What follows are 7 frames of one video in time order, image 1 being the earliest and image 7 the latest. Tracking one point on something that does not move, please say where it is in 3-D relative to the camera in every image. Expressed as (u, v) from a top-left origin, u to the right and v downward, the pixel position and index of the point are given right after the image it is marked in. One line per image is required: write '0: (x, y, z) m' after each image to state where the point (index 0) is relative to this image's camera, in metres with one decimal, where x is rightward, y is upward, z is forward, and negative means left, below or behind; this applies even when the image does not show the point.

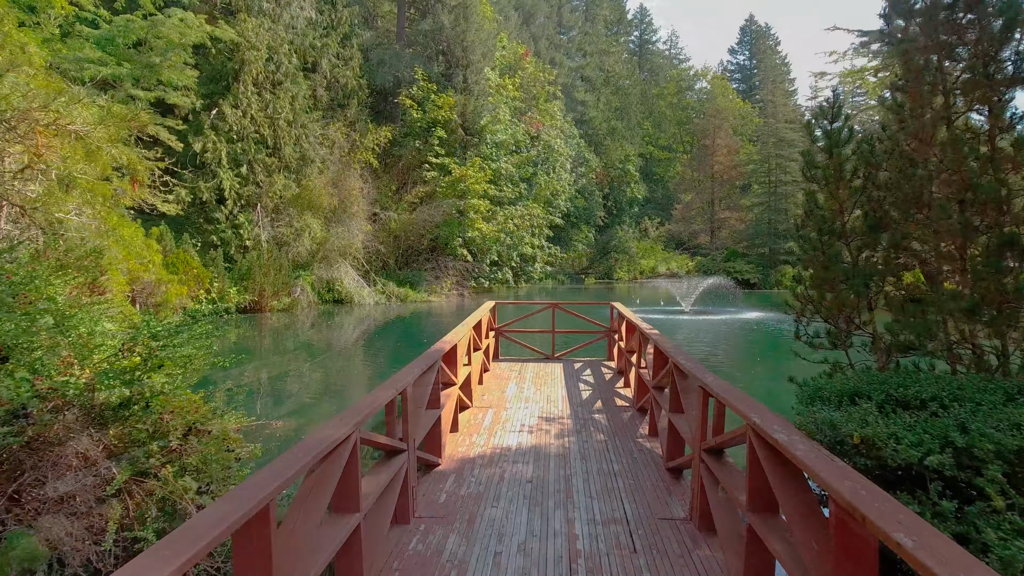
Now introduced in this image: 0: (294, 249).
0: (-5.6, +1.0, +16.6) m
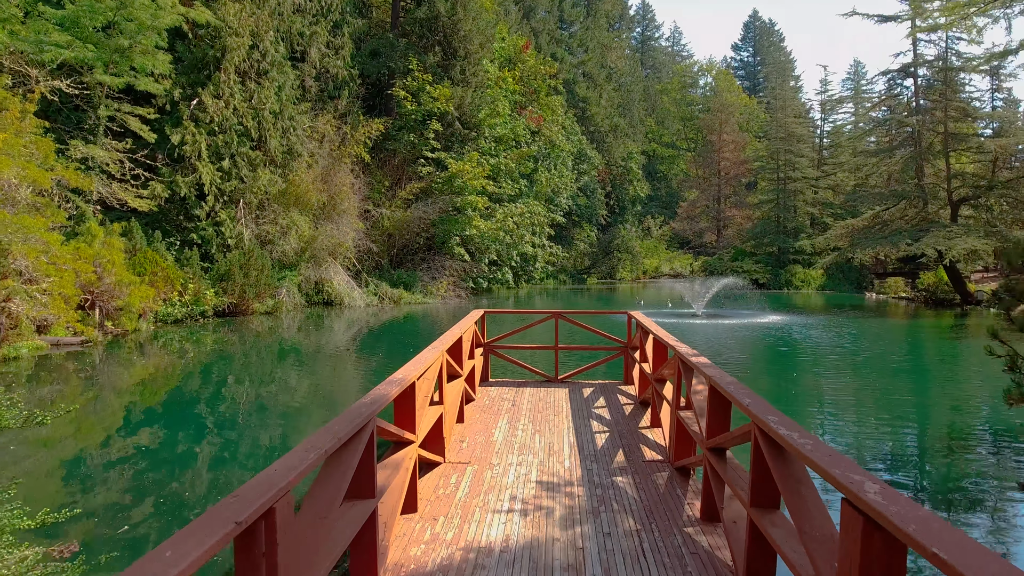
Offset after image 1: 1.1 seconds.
0: (-5.6, +1.0, +15.7) m
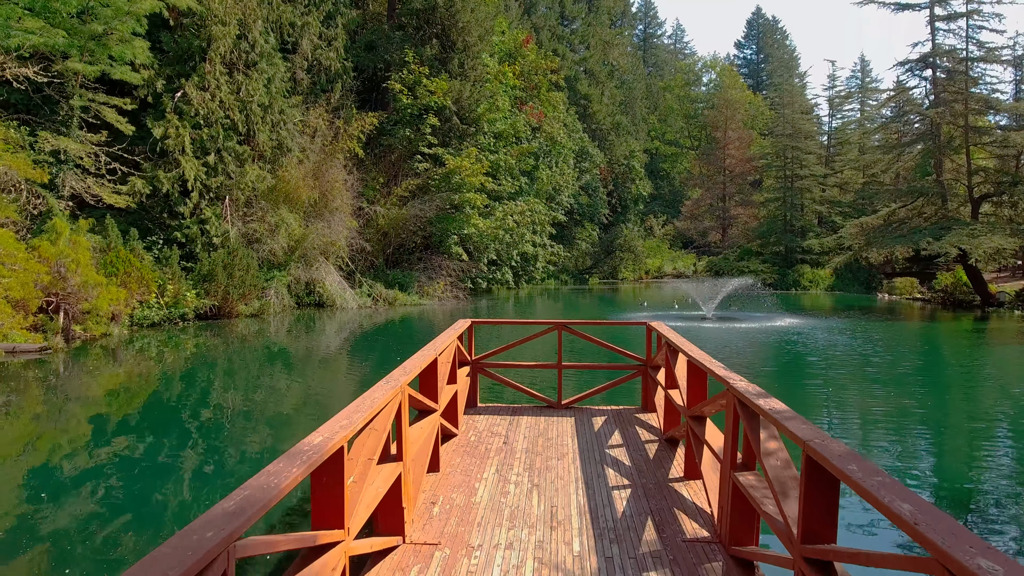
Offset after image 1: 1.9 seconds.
0: (-5.6, +0.9, +15.0) m
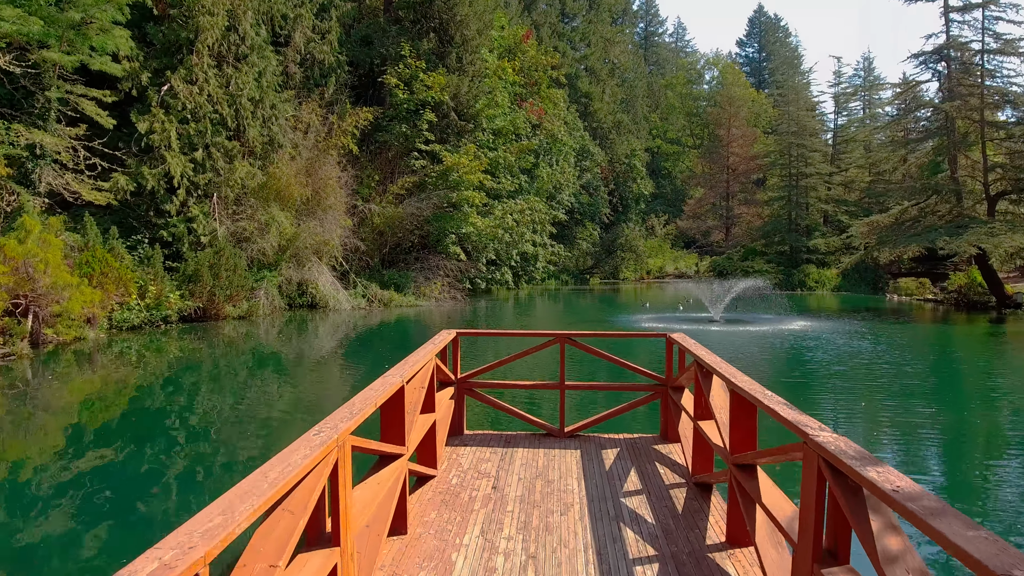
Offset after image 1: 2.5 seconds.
0: (-5.6, +0.9, +14.4) m
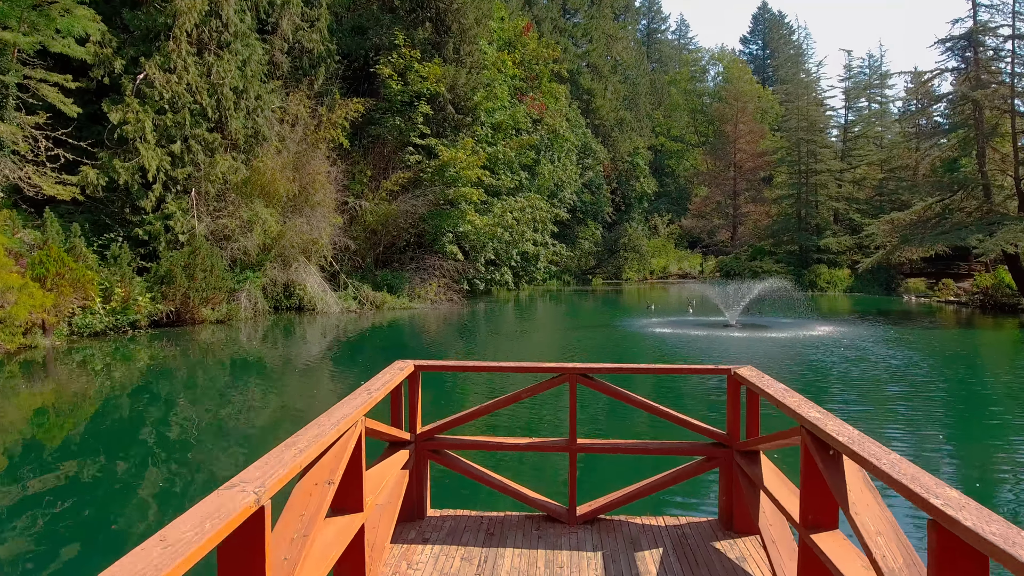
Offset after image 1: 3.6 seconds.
0: (-5.6, +0.9, +13.5) m
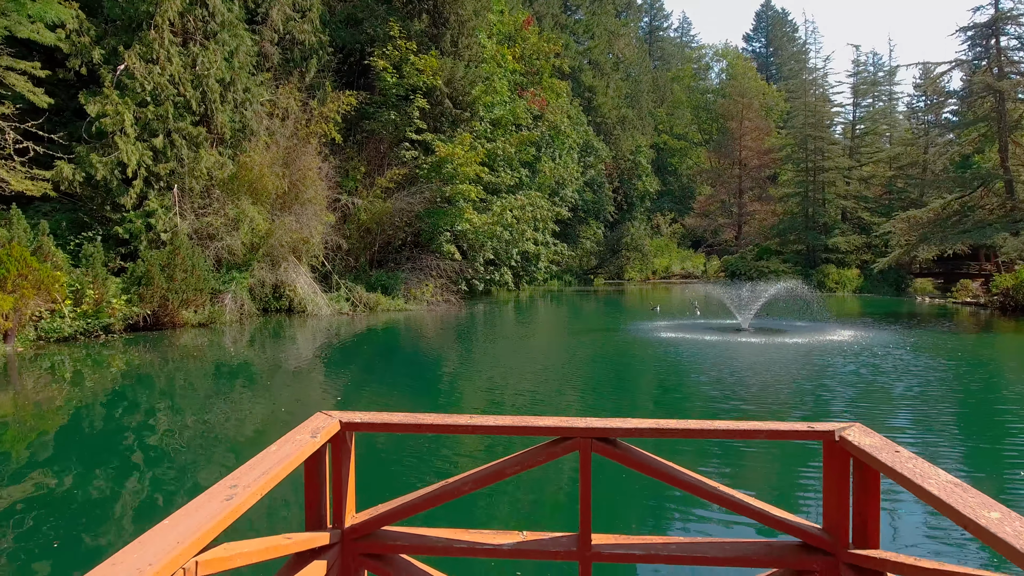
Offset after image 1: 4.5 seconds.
0: (-5.7, +0.9, +12.9) m
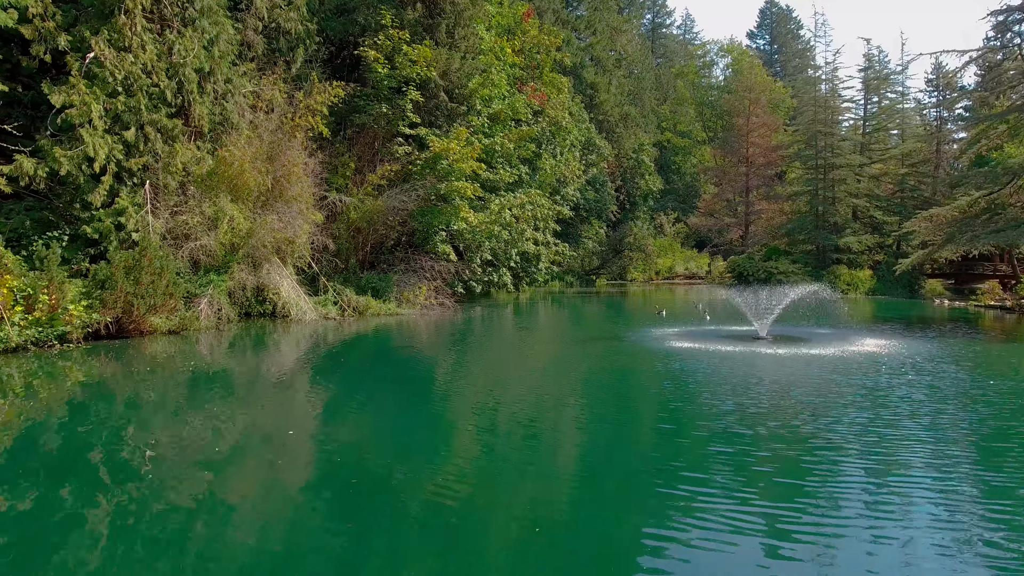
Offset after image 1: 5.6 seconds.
0: (-5.7, +0.8, +12.0) m
